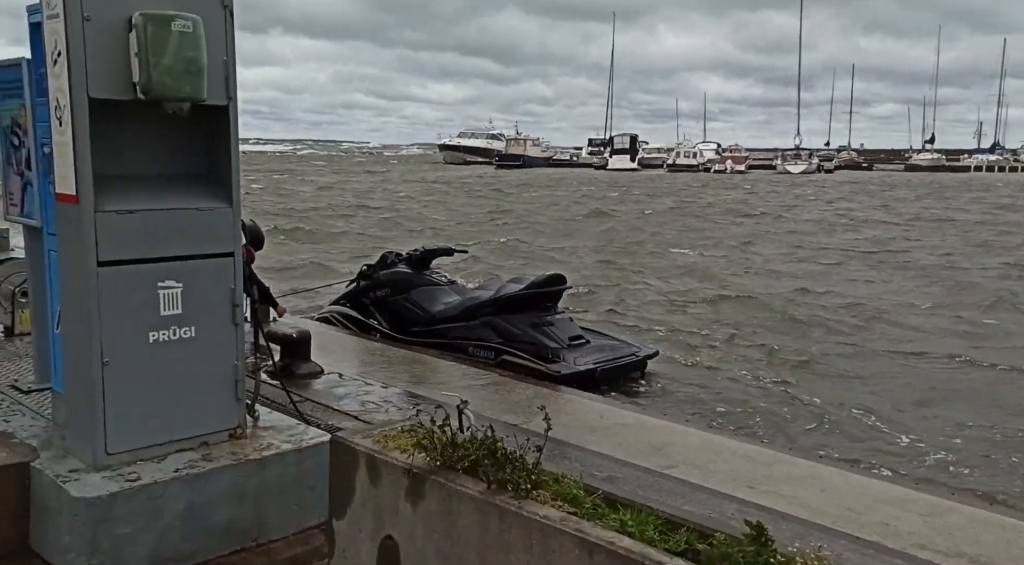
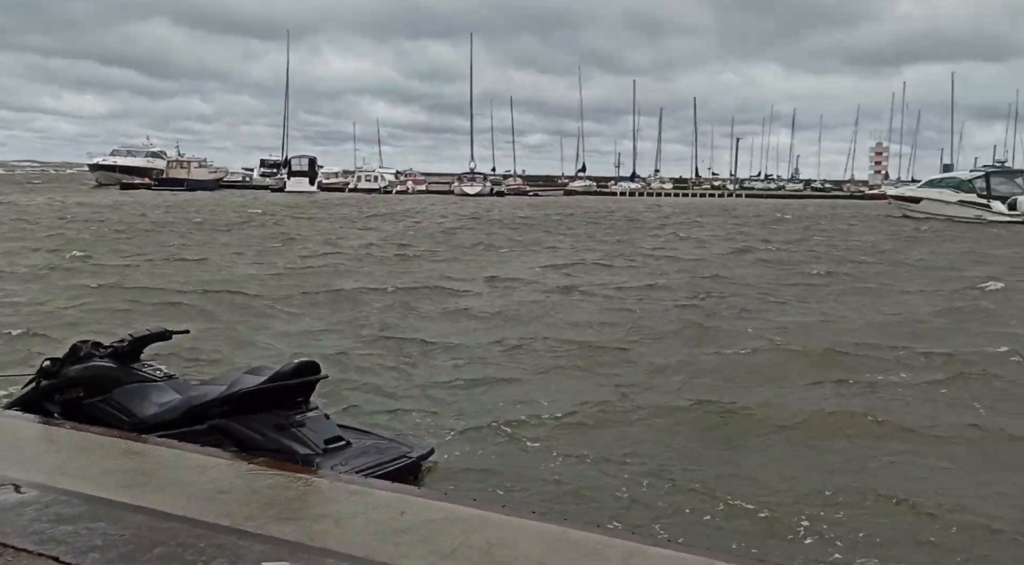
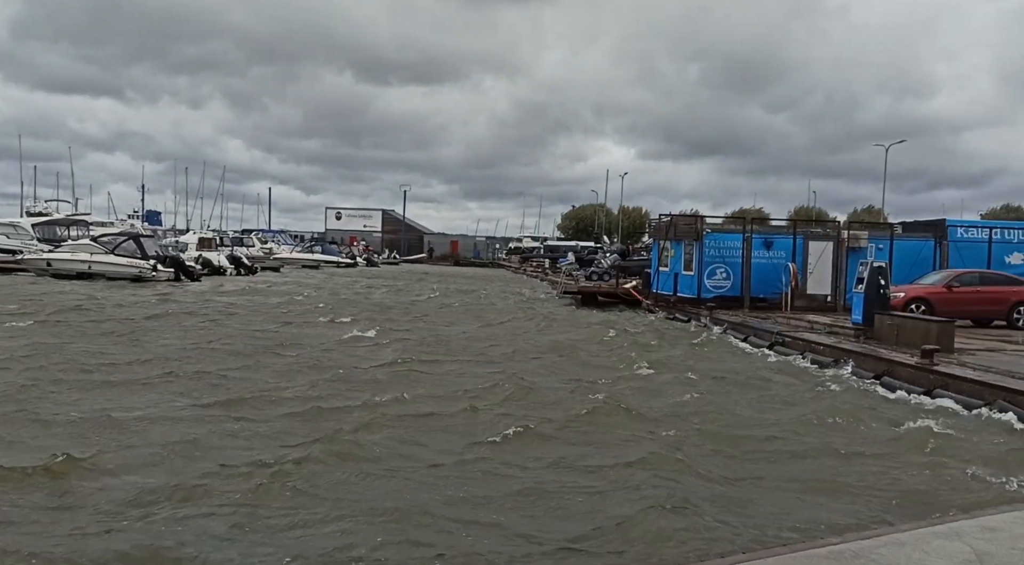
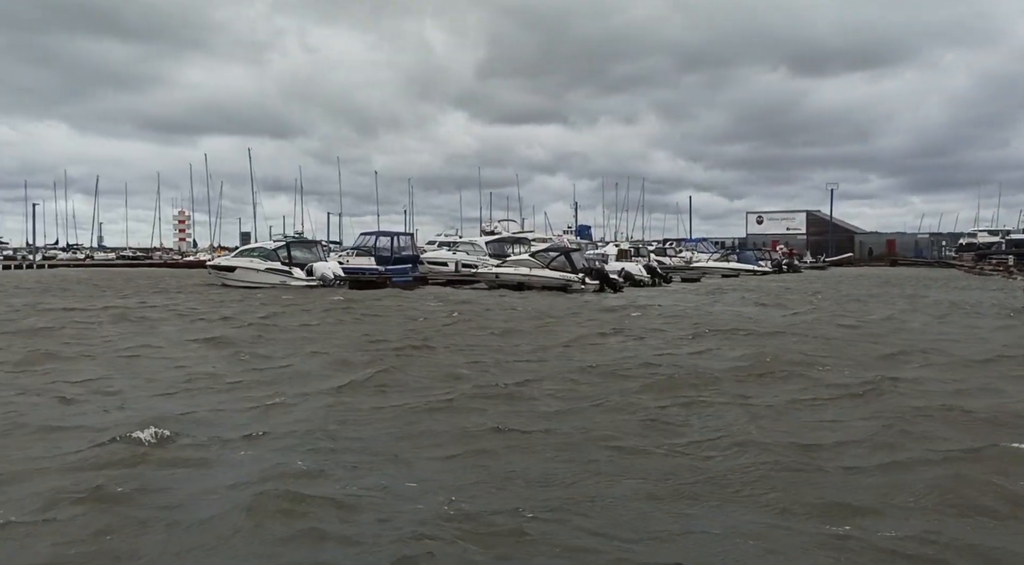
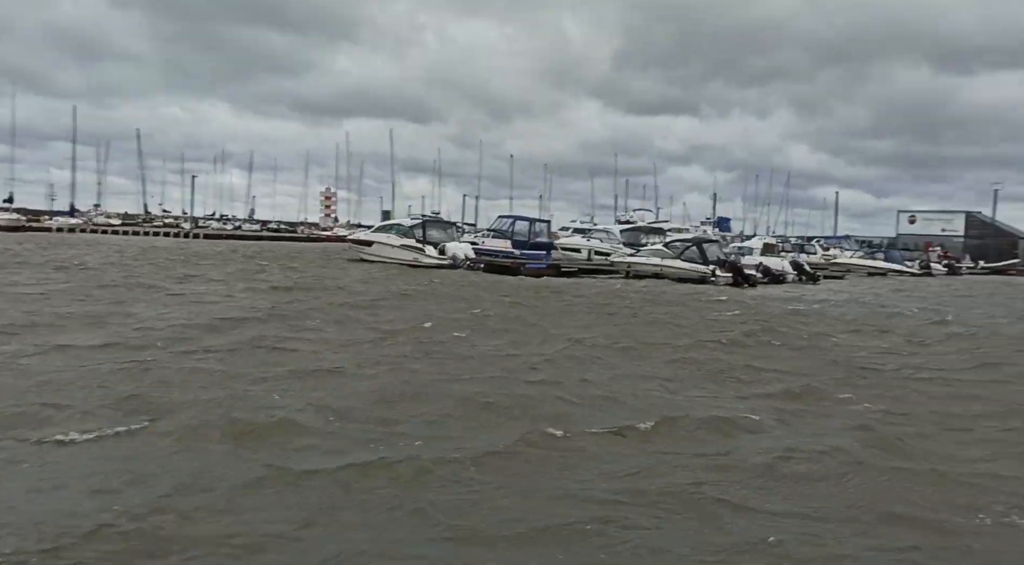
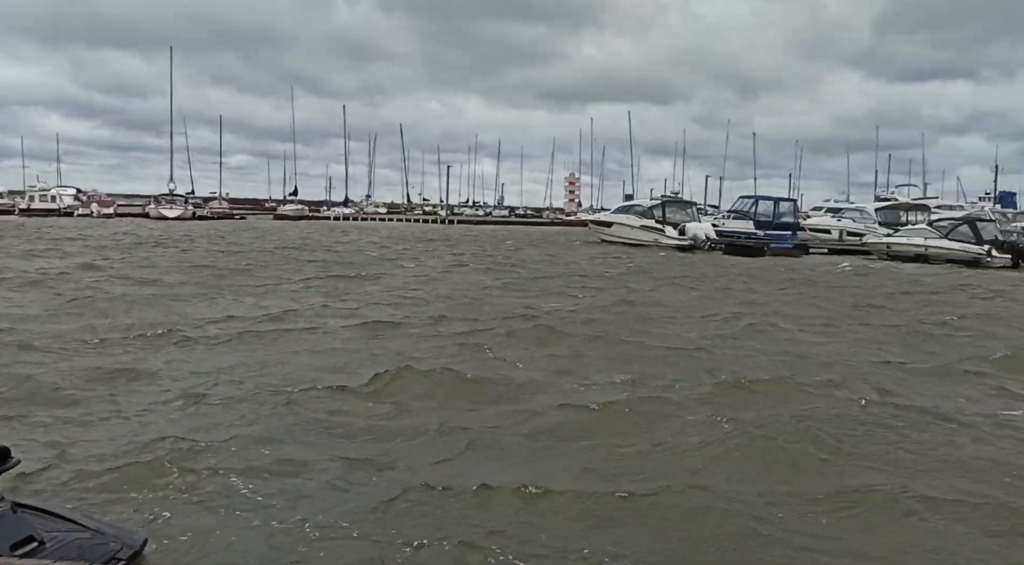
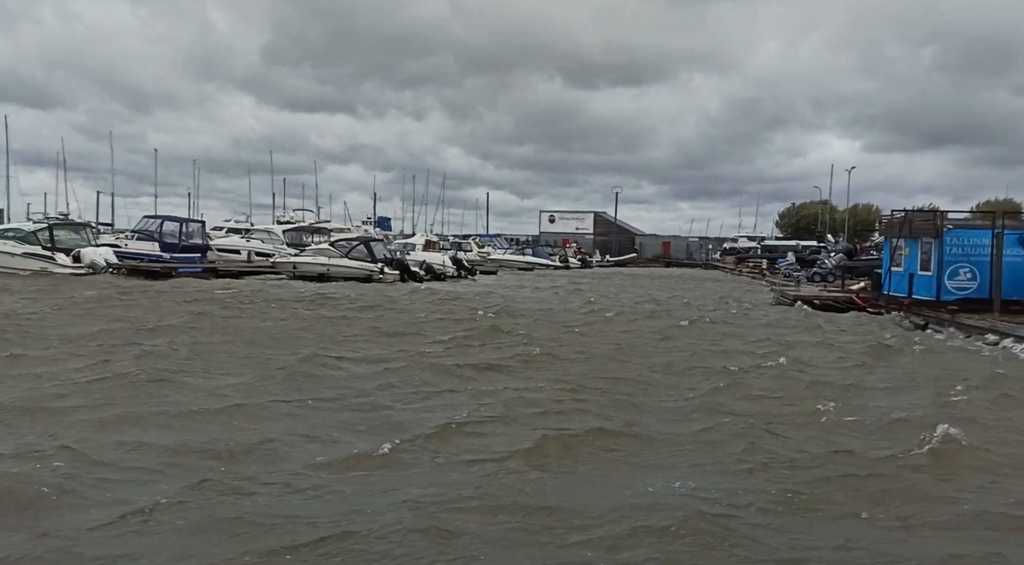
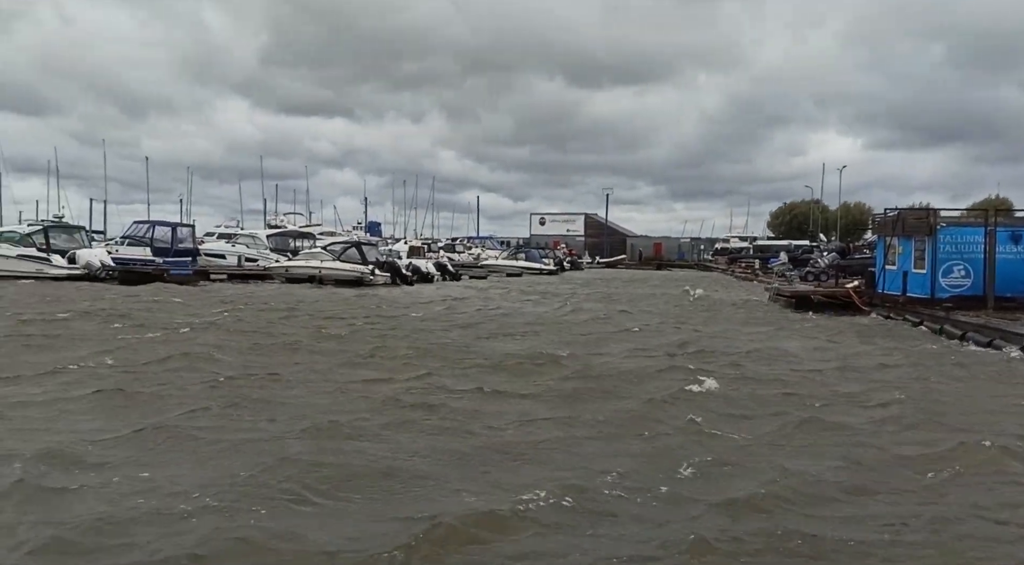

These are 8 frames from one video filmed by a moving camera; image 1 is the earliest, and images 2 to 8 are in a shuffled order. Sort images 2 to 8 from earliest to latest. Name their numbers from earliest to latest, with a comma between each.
2, 6, 5, 7, 3, 8, 4
